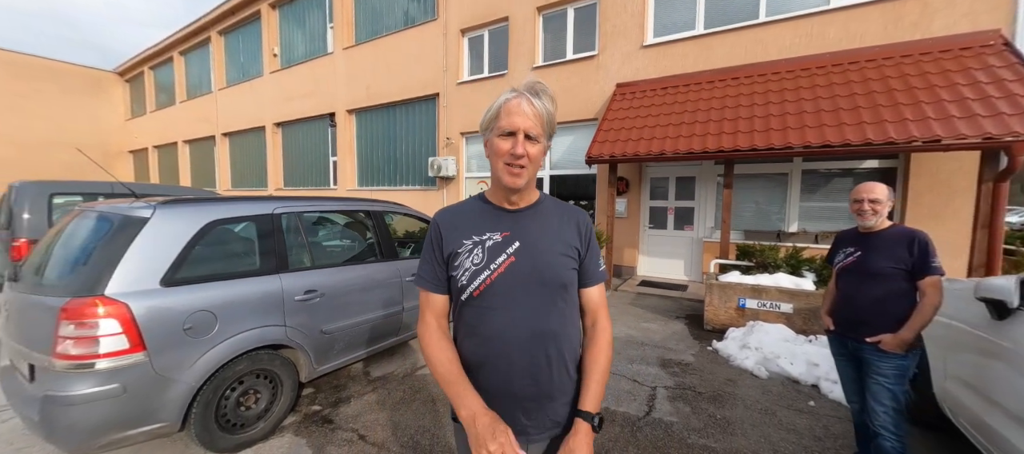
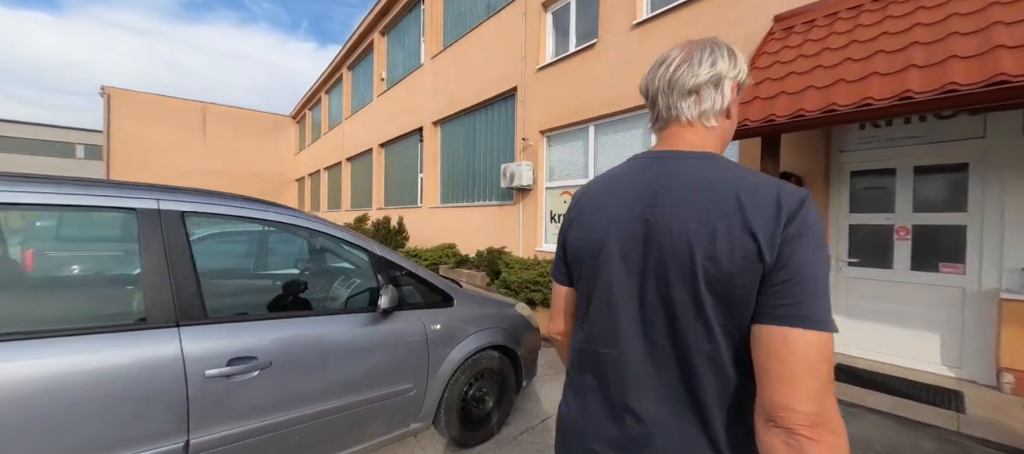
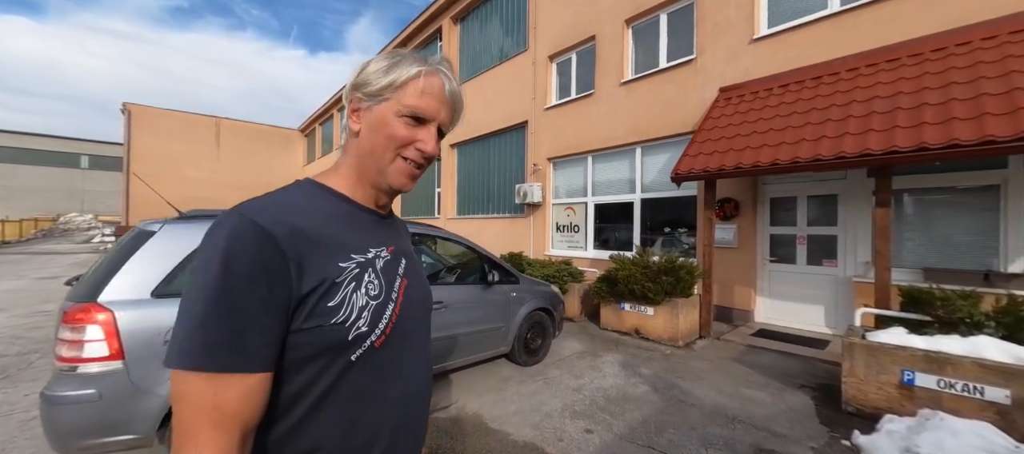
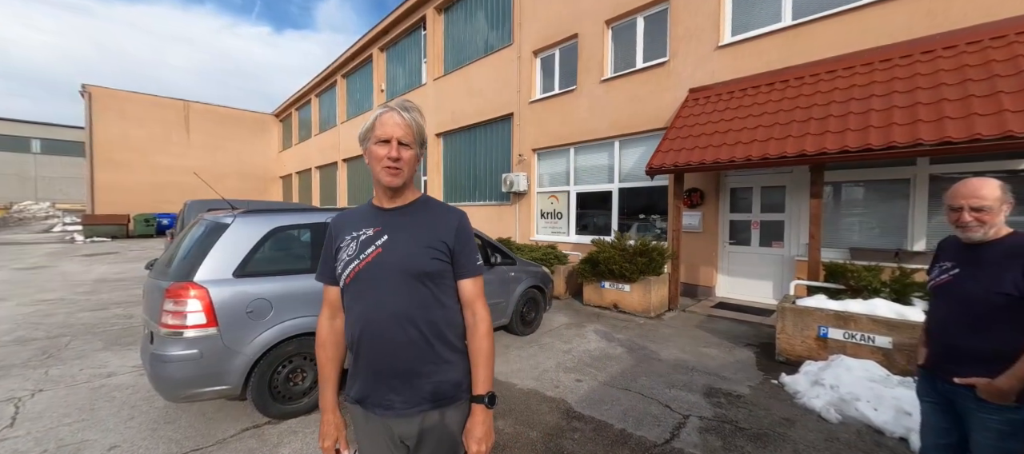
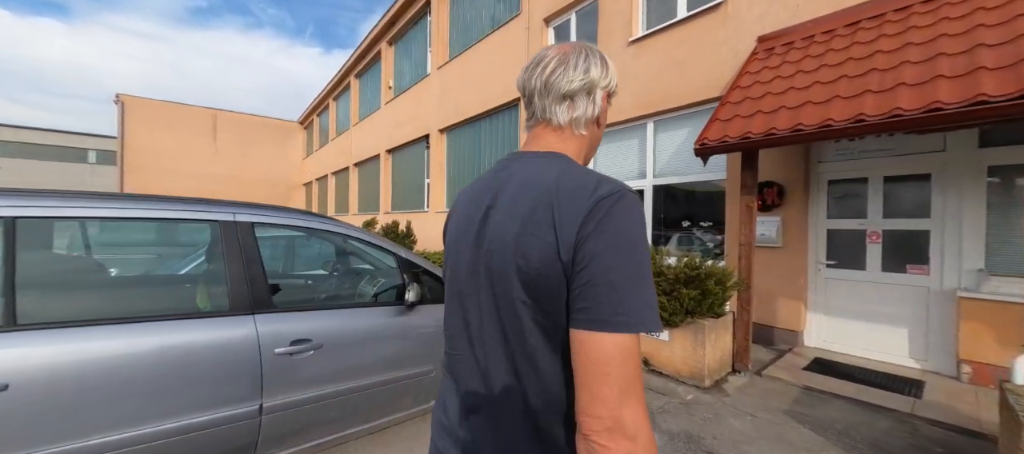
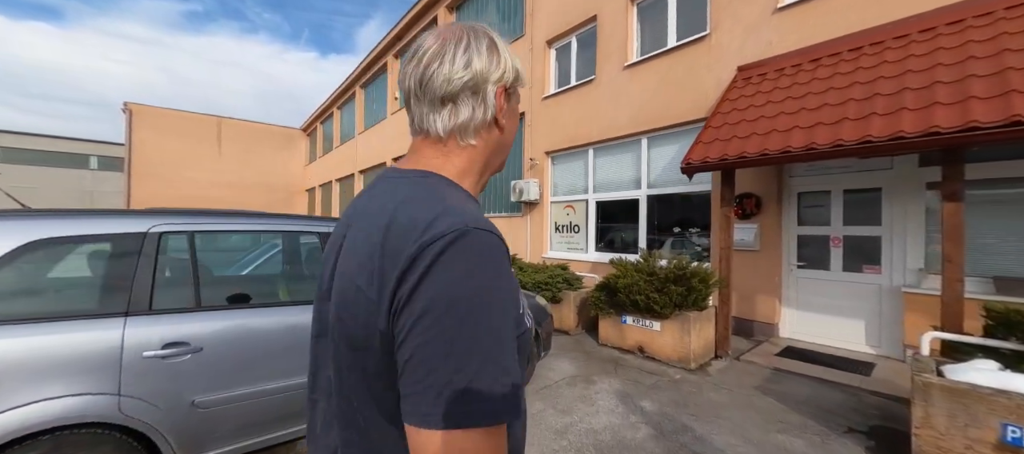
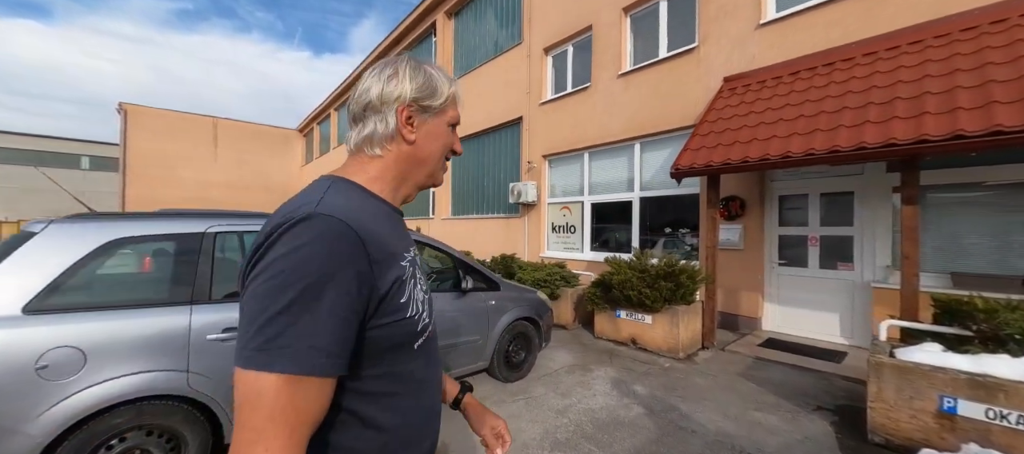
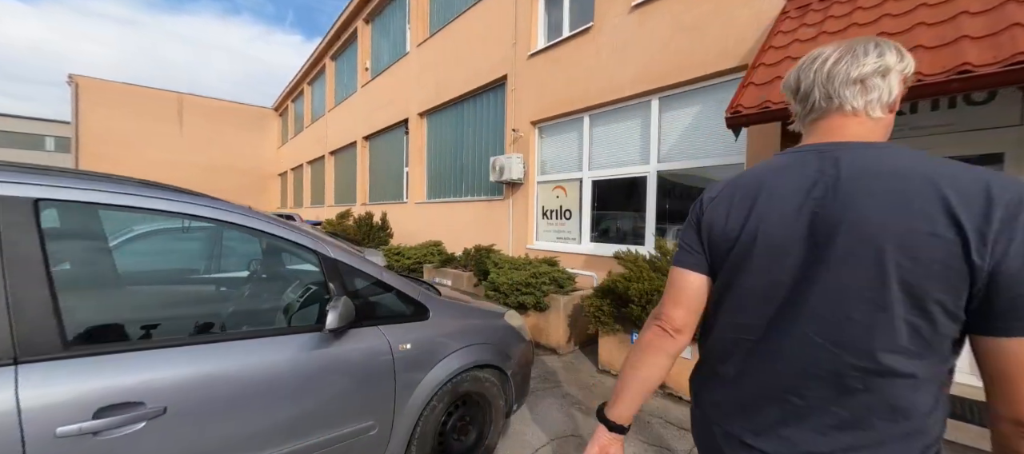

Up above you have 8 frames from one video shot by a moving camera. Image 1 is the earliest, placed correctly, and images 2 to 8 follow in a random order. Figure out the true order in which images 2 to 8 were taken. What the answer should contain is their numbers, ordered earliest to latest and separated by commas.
4, 3, 7, 6, 5, 2, 8
